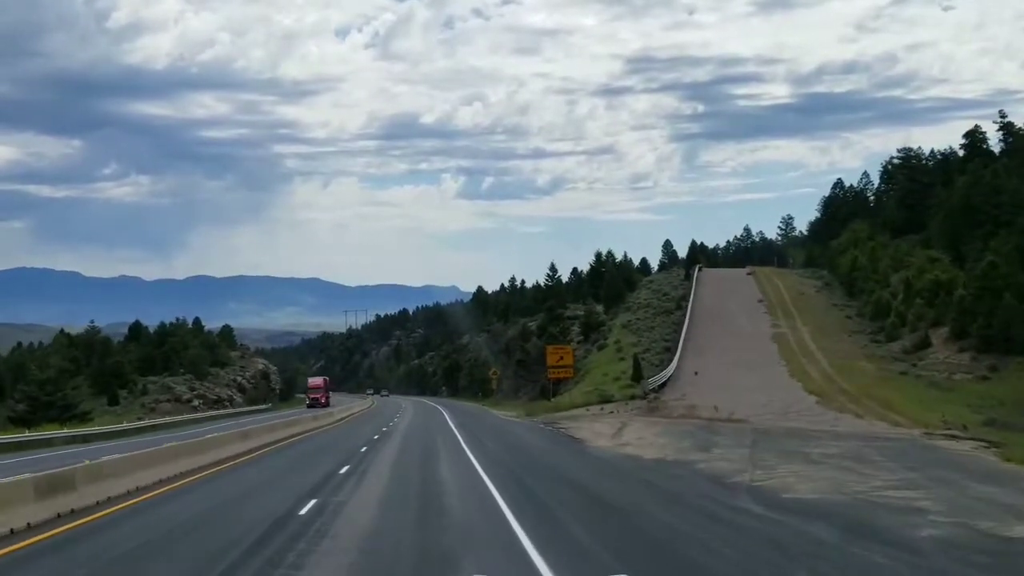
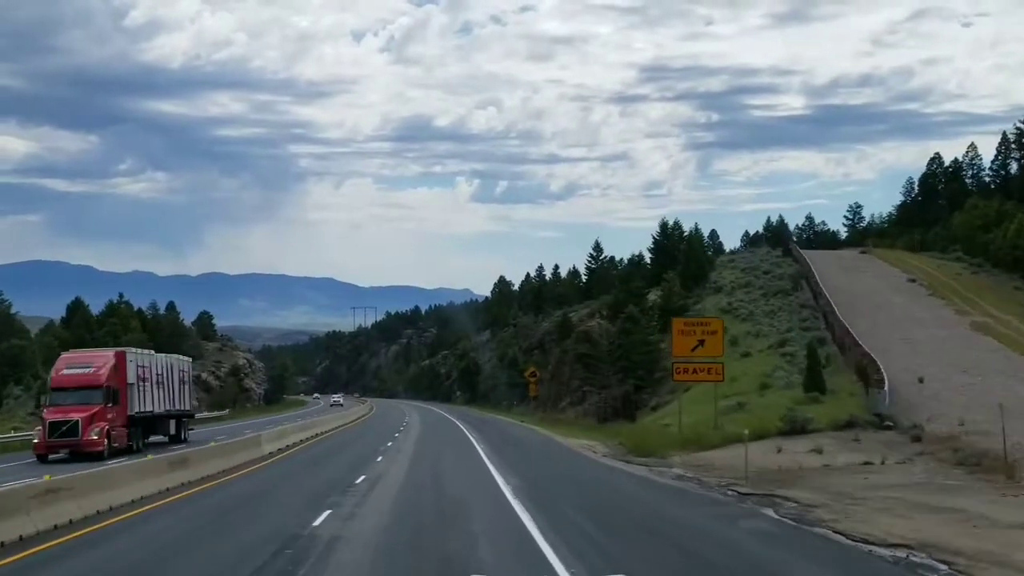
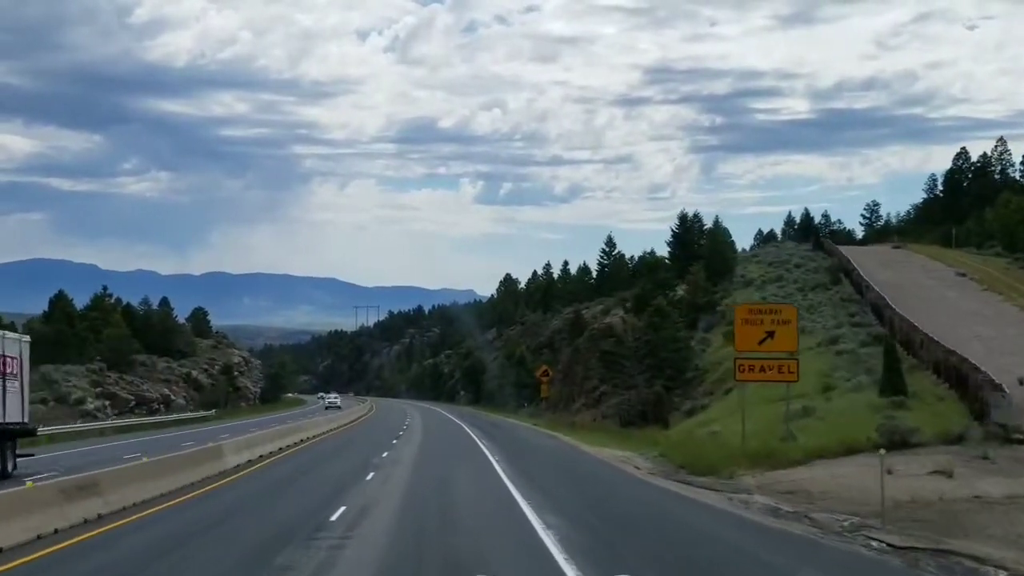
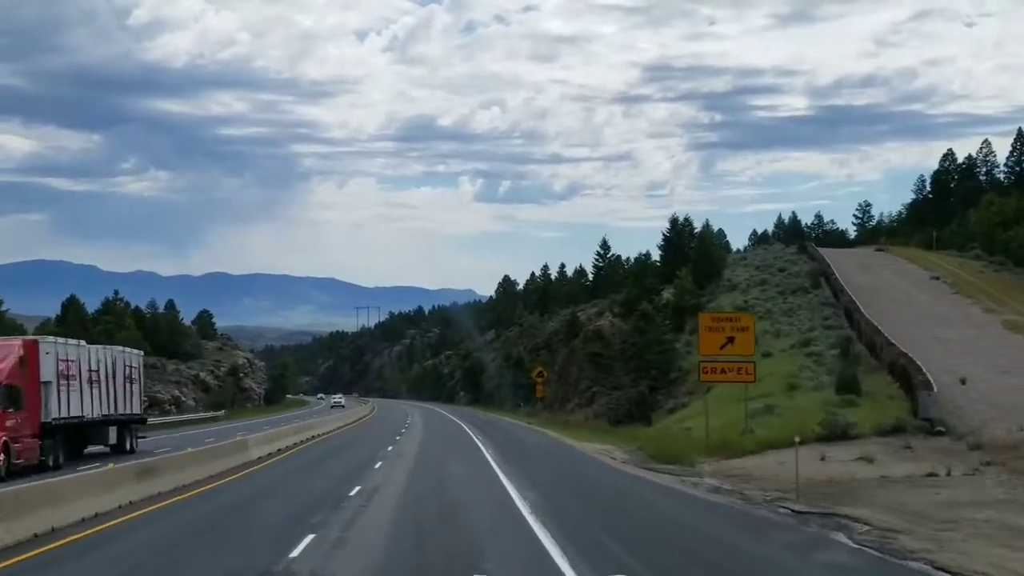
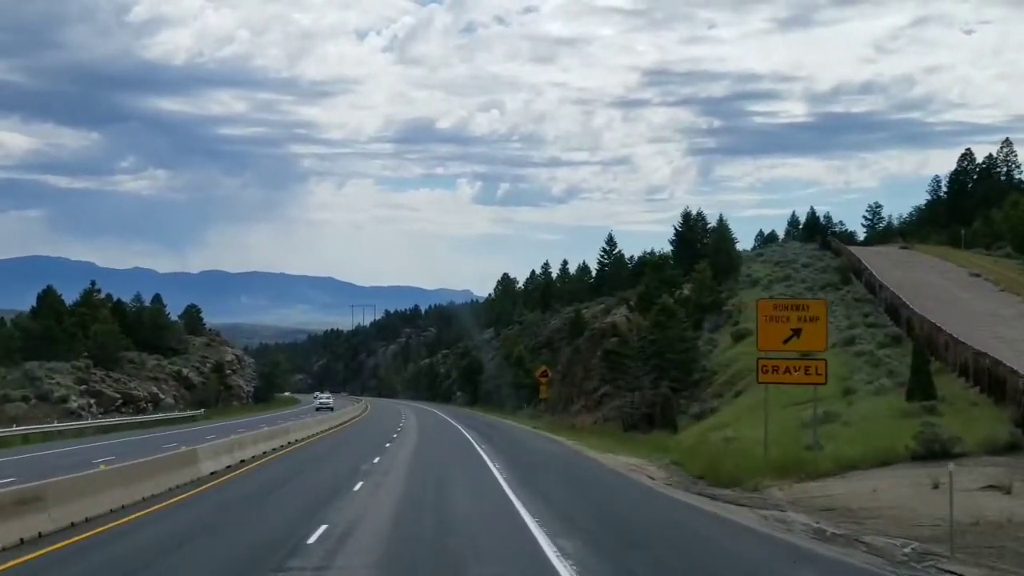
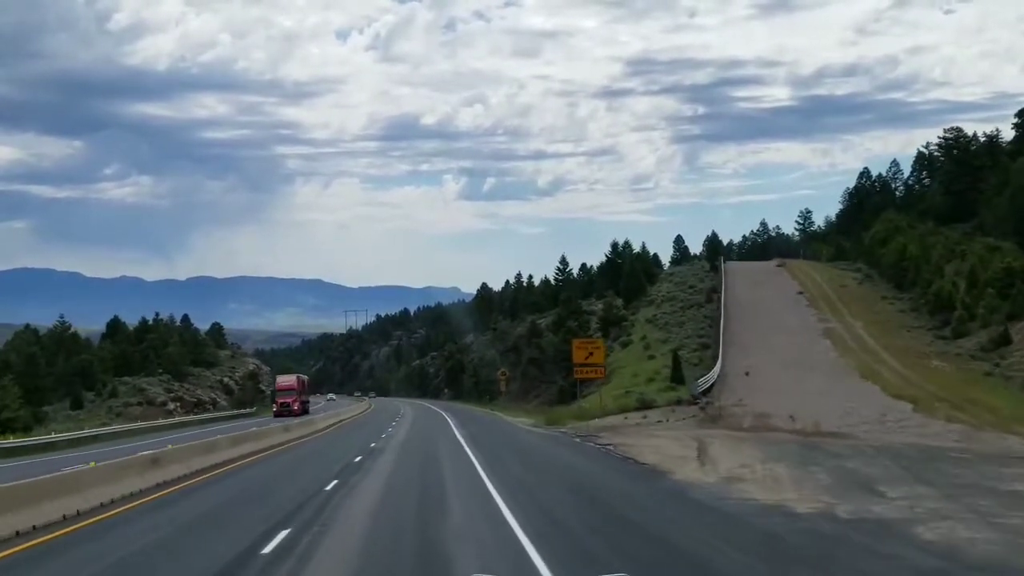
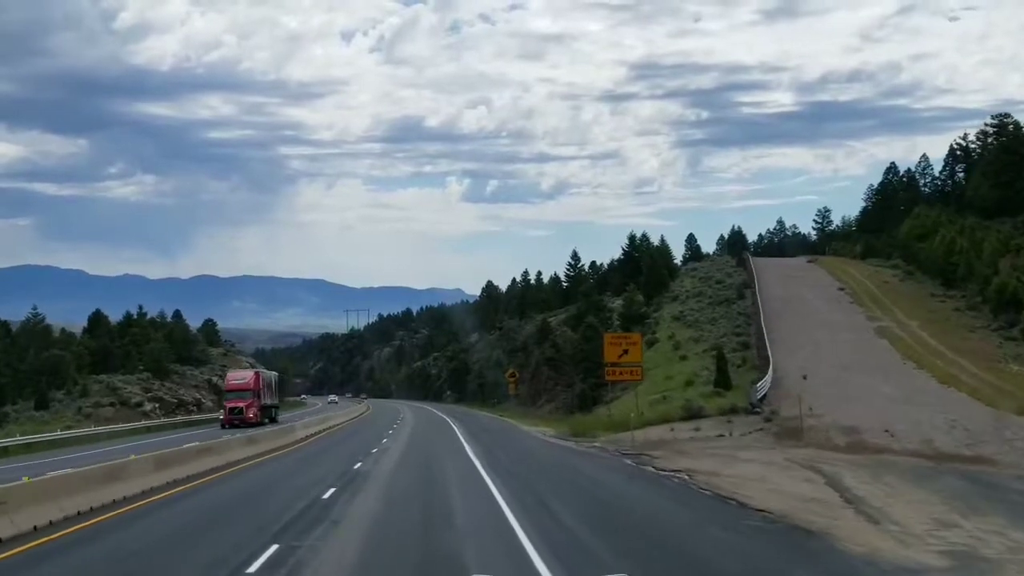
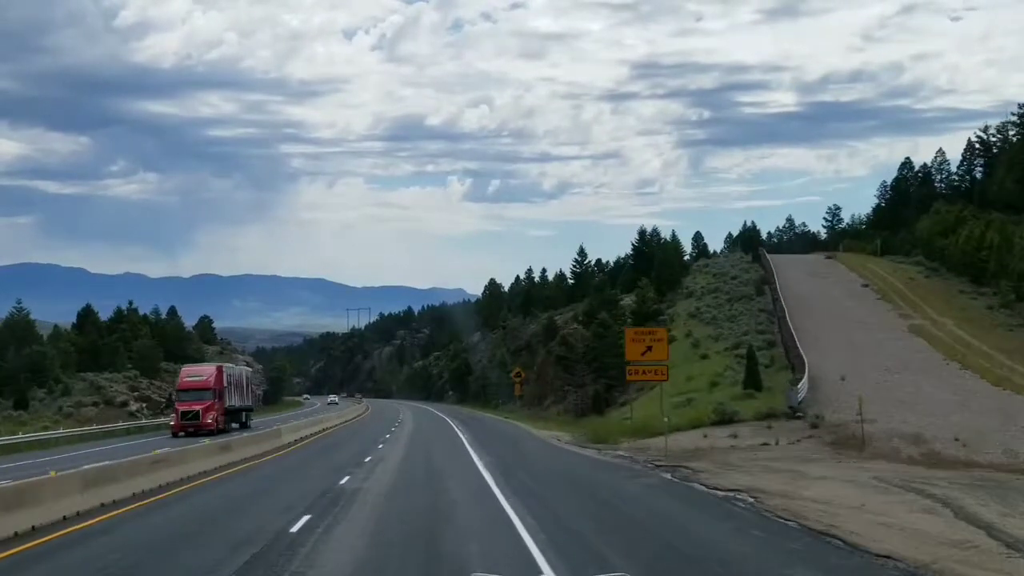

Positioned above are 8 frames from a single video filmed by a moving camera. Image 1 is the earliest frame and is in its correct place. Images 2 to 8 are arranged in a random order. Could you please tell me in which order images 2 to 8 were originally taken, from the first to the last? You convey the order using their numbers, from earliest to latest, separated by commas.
6, 7, 8, 2, 4, 3, 5
